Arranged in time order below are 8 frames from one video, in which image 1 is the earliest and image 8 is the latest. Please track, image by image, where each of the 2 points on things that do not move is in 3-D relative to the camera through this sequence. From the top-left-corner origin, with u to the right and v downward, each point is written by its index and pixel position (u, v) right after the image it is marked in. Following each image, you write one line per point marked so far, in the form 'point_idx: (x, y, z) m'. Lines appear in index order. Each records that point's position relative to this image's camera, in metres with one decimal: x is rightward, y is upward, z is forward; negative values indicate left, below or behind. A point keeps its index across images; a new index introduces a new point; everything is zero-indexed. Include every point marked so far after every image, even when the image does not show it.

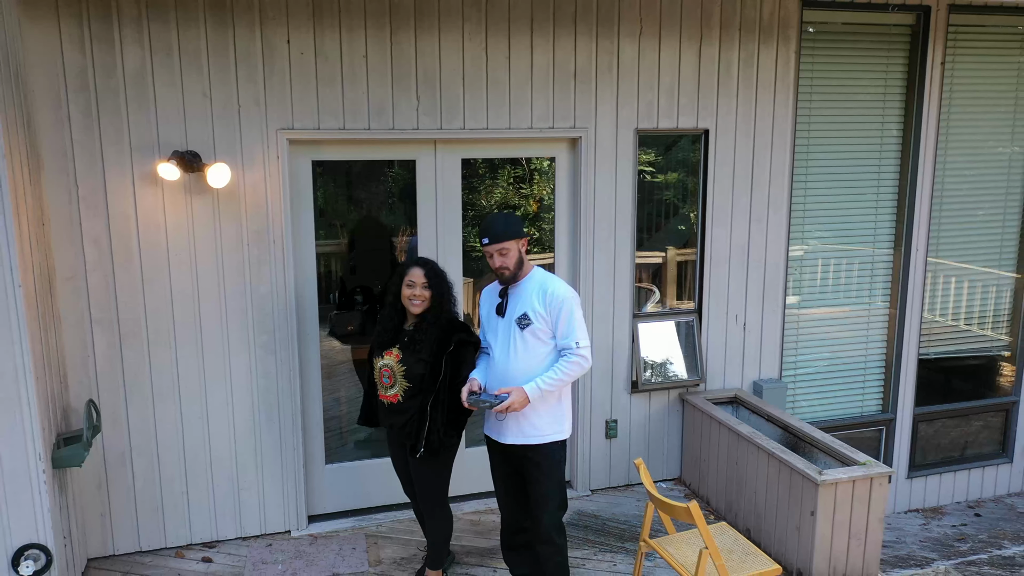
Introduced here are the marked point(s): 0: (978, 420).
0: (+2.9, -0.8, +4.9) m
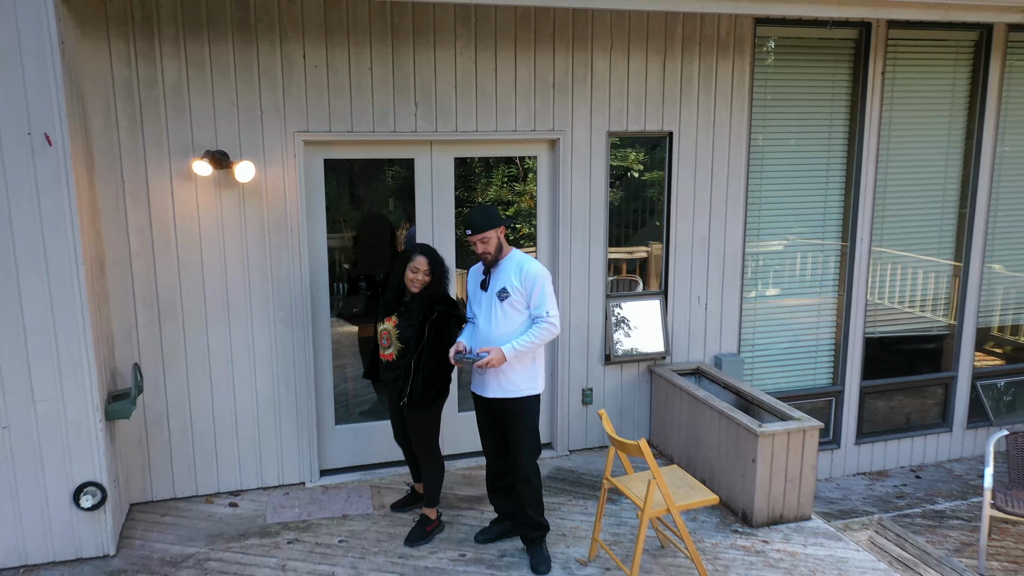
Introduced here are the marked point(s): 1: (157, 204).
0: (+2.8, -0.7, +5.5) m
1: (-1.7, +0.4, +3.9) m
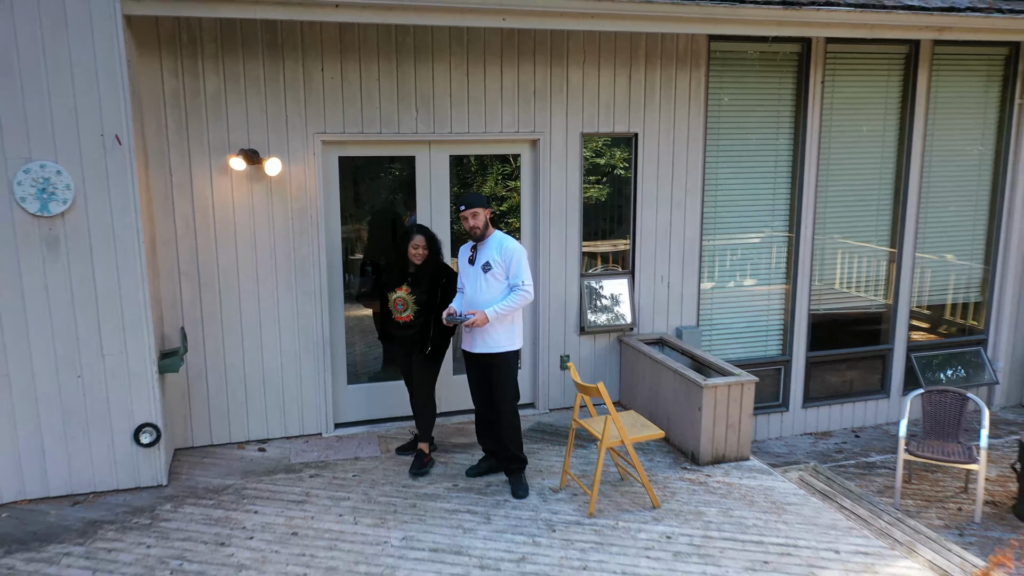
0: (+2.7, -0.6, +6.2) m
1: (-1.8, +0.5, +4.6) m
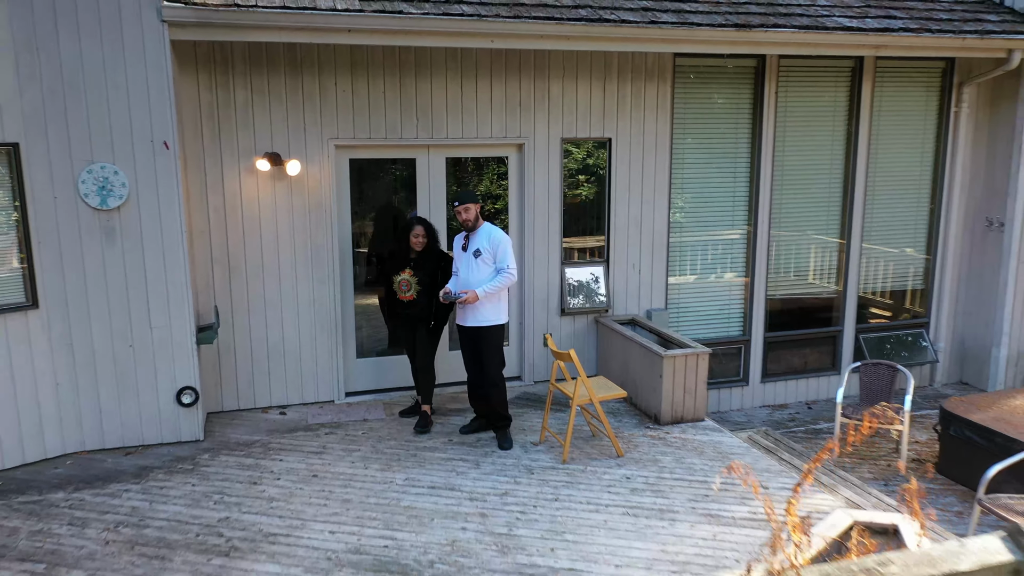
0: (+2.6, -0.5, +7.0) m
1: (-1.9, +0.6, +5.4) m
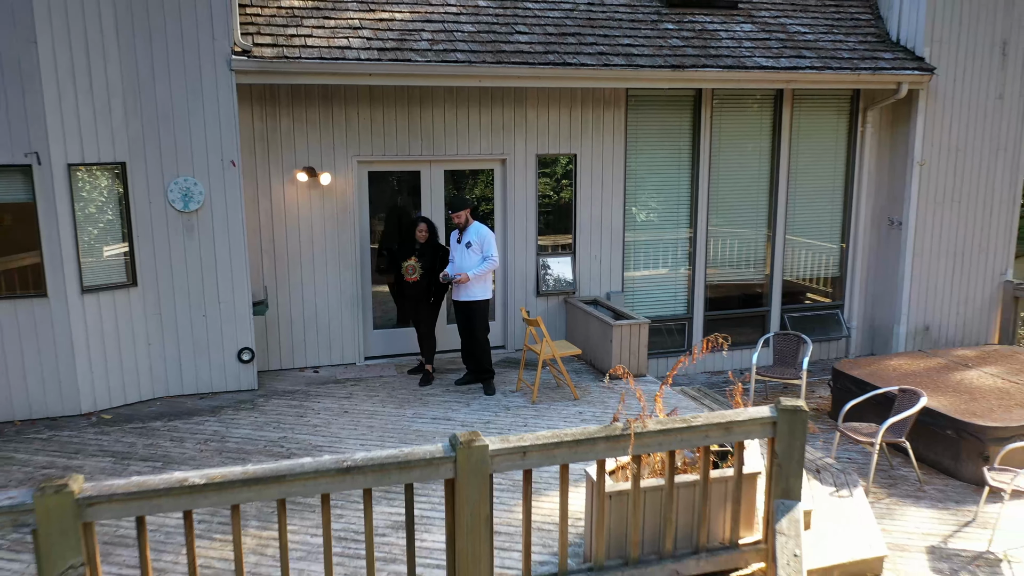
0: (+2.5, -0.3, +8.5) m
1: (-2.0, +0.8, +6.9) m
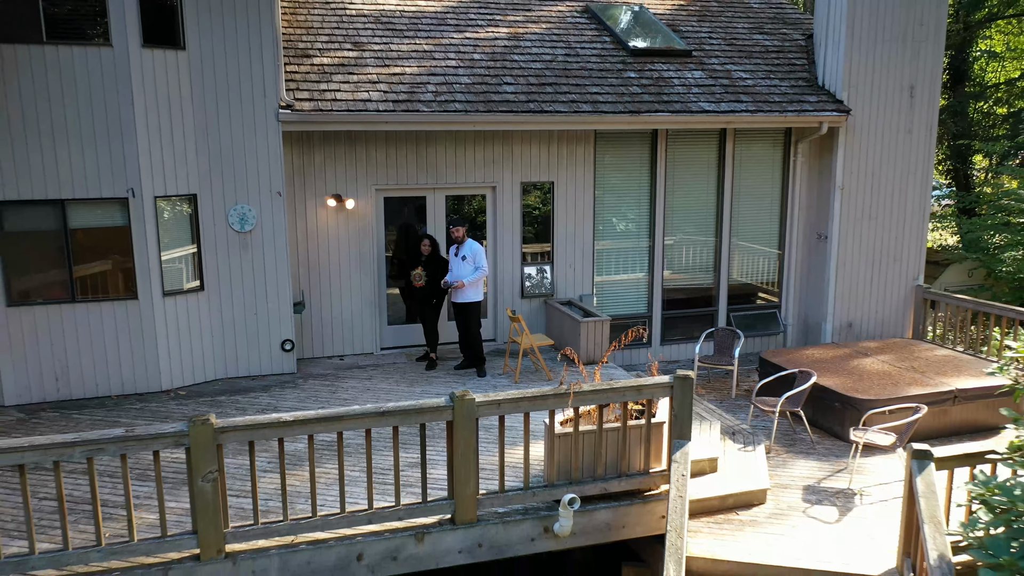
0: (+2.3, -0.4, +10.2) m
1: (-2.2, +0.7, +8.6) m
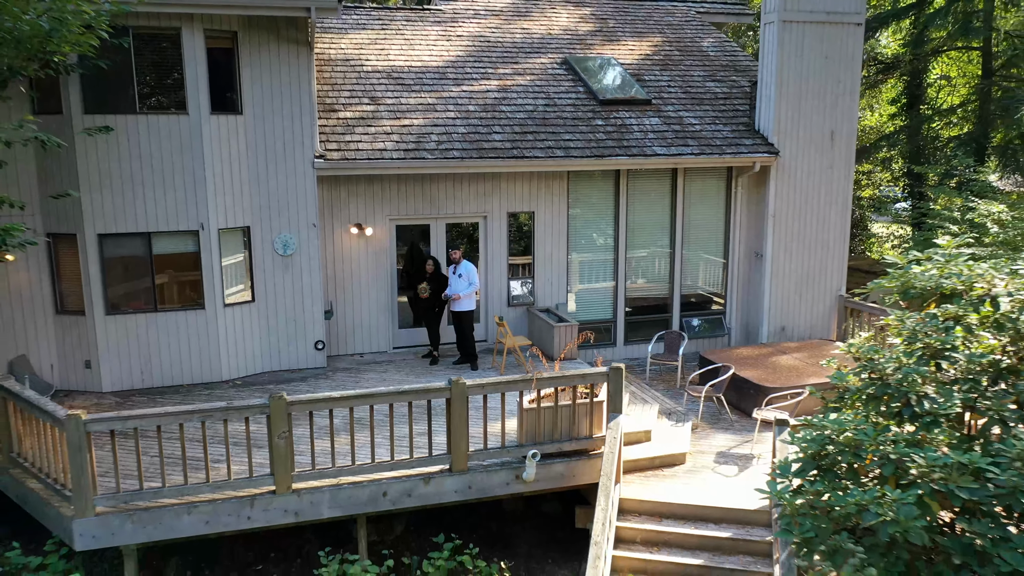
0: (+2.2, -0.5, +12.3) m
1: (-2.3, +0.6, +10.7) m
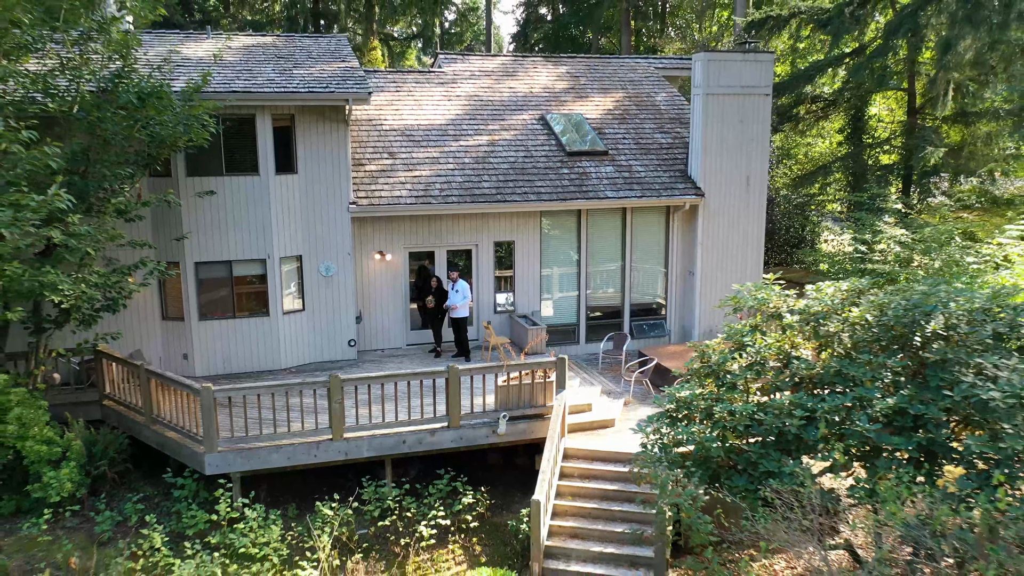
0: (+1.9, -0.7, +15.8) m
1: (-2.6, +0.4, +14.2) m
